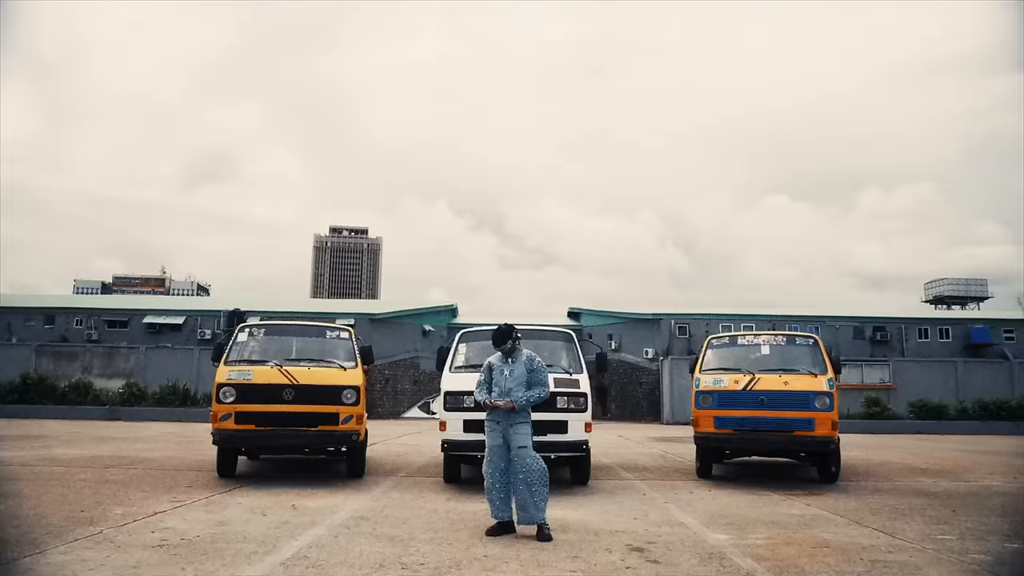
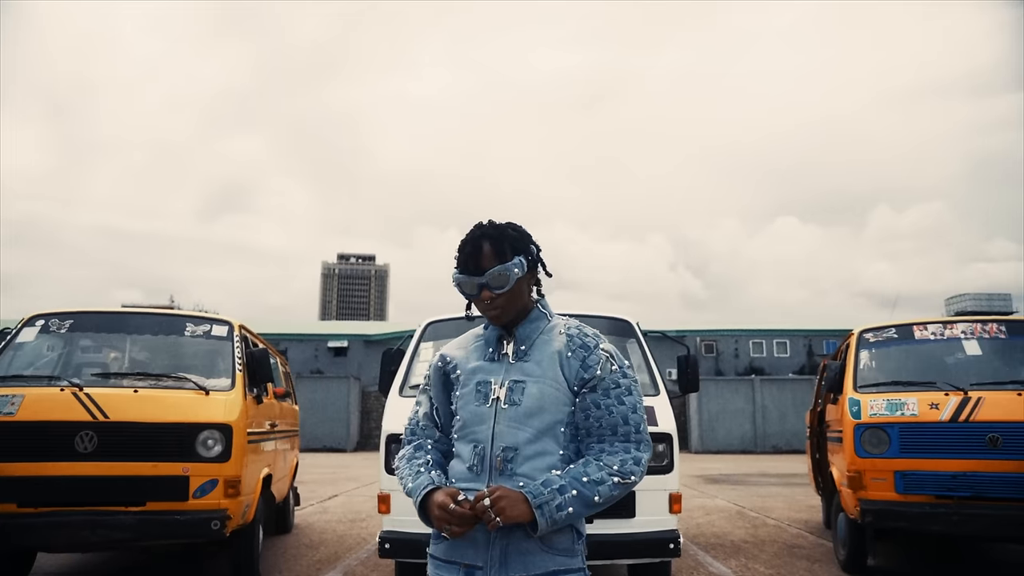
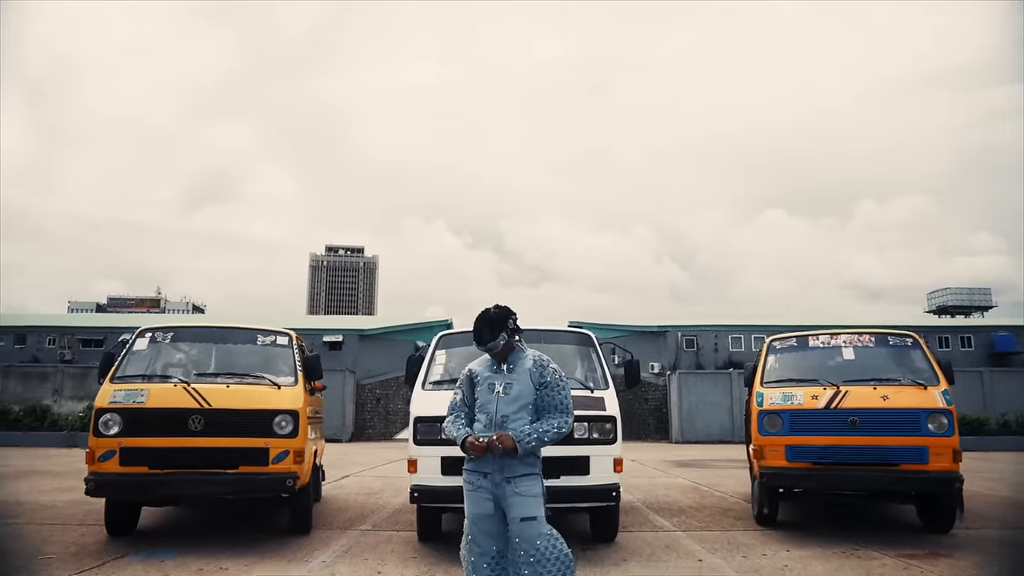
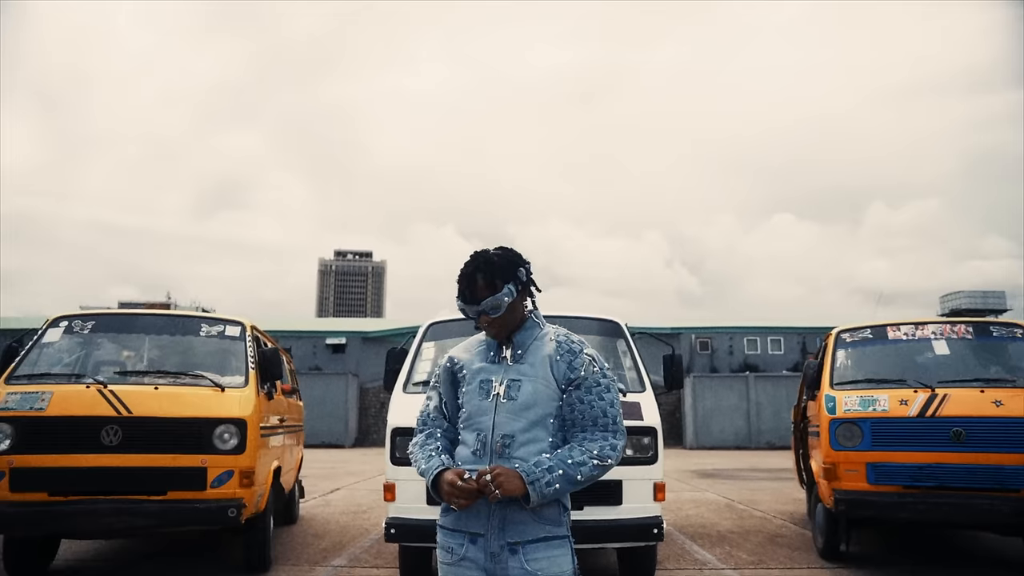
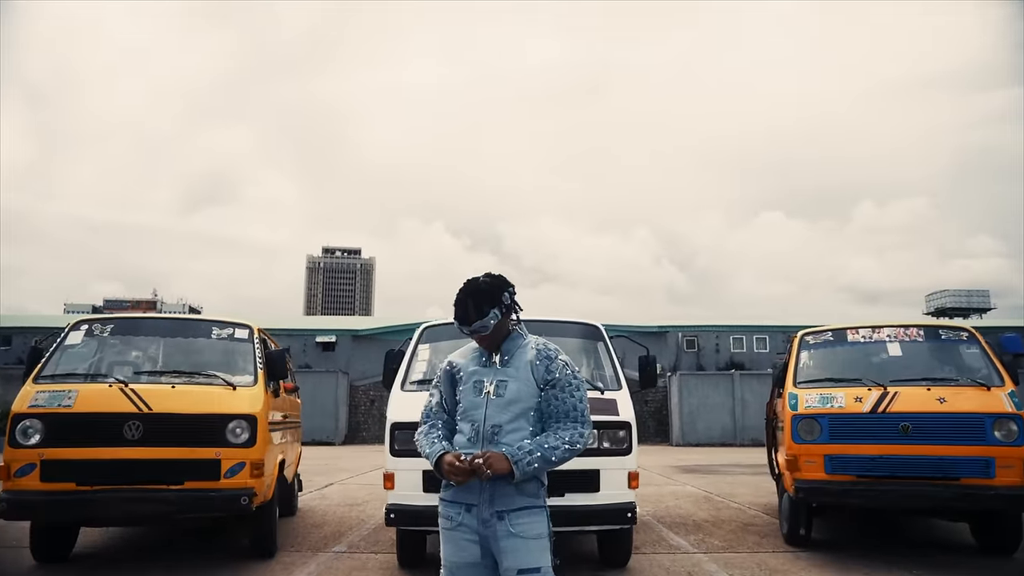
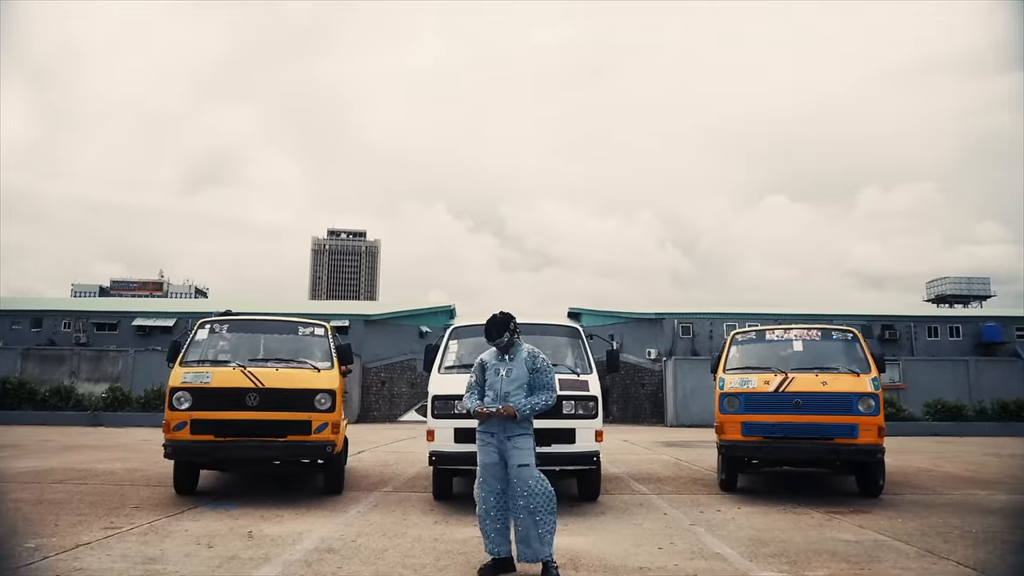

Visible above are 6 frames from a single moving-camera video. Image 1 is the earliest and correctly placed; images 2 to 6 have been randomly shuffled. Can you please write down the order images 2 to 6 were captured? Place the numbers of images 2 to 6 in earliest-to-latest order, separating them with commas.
6, 3, 5, 4, 2
